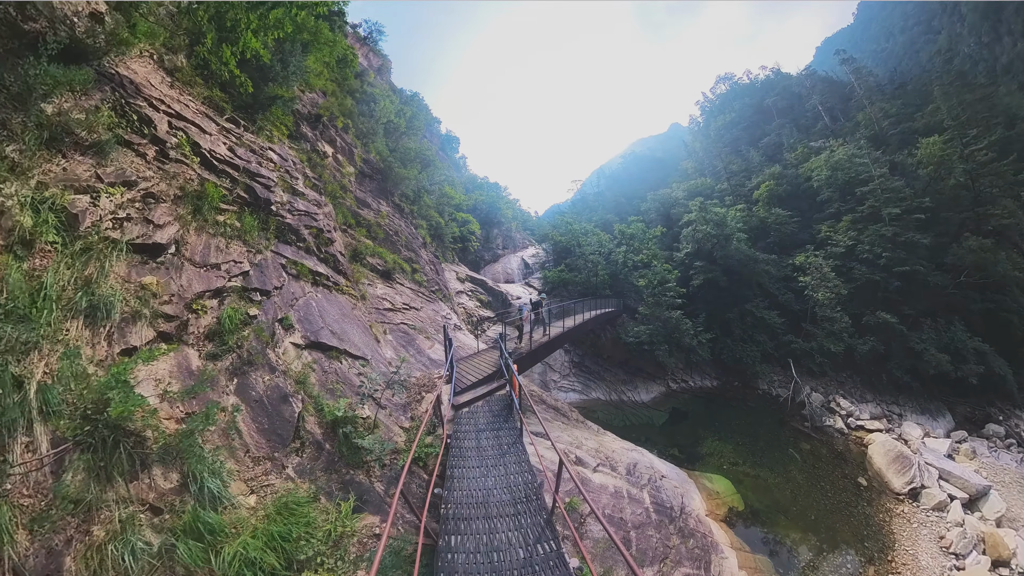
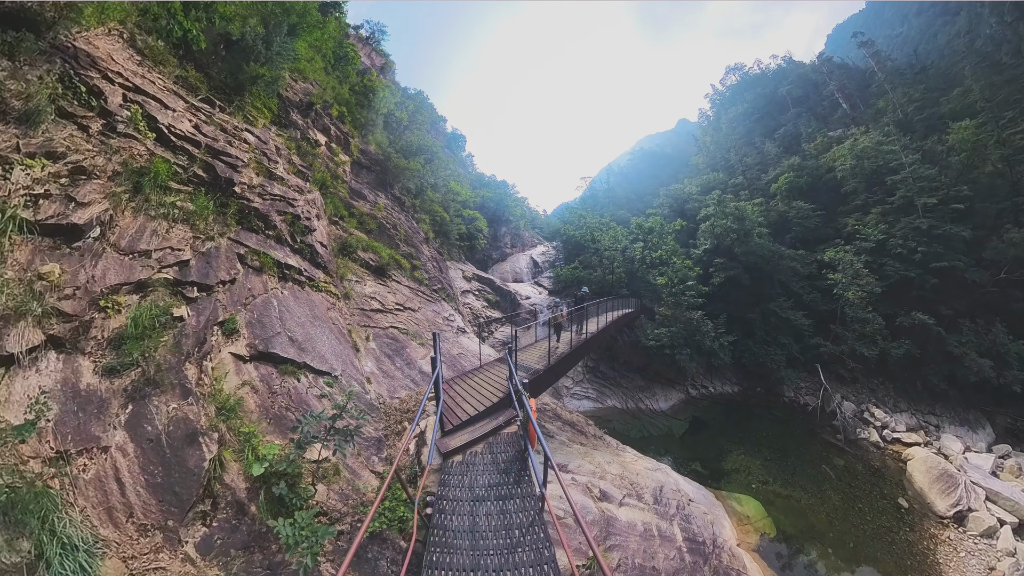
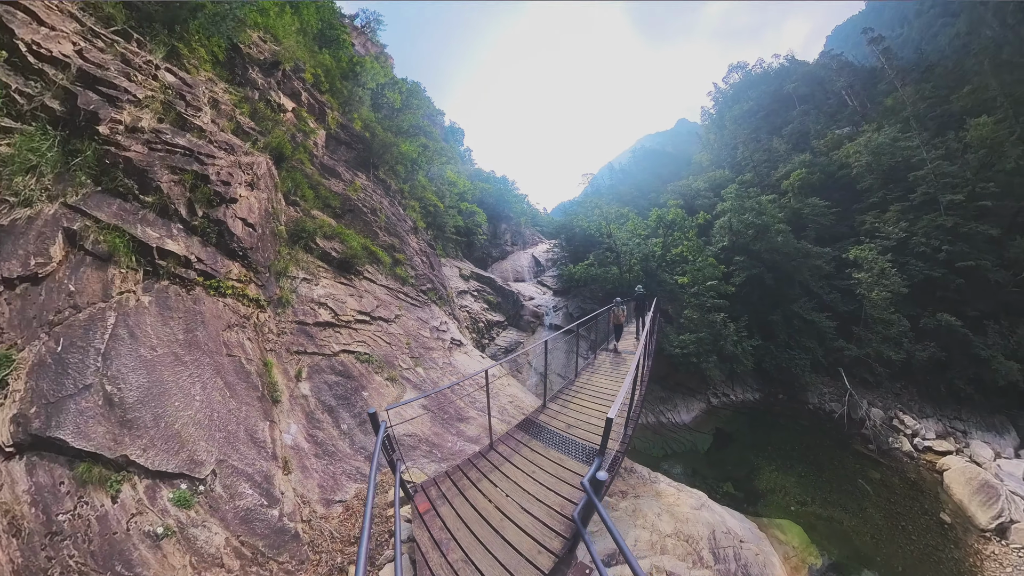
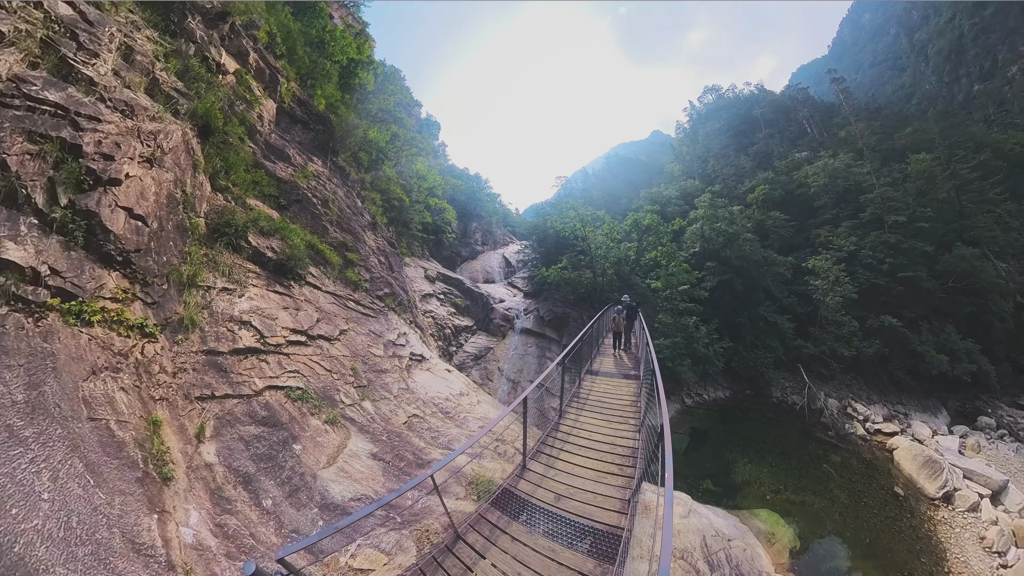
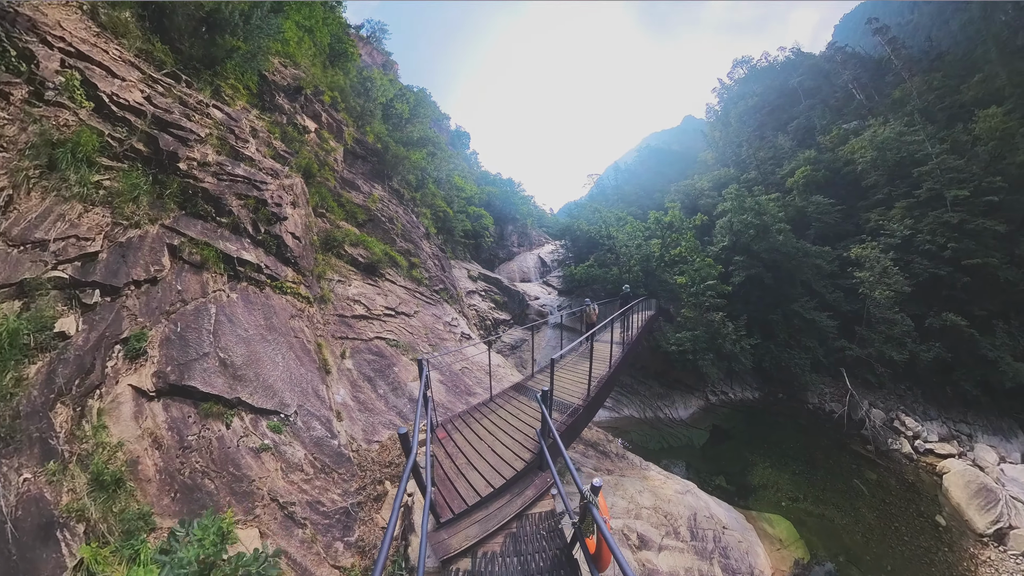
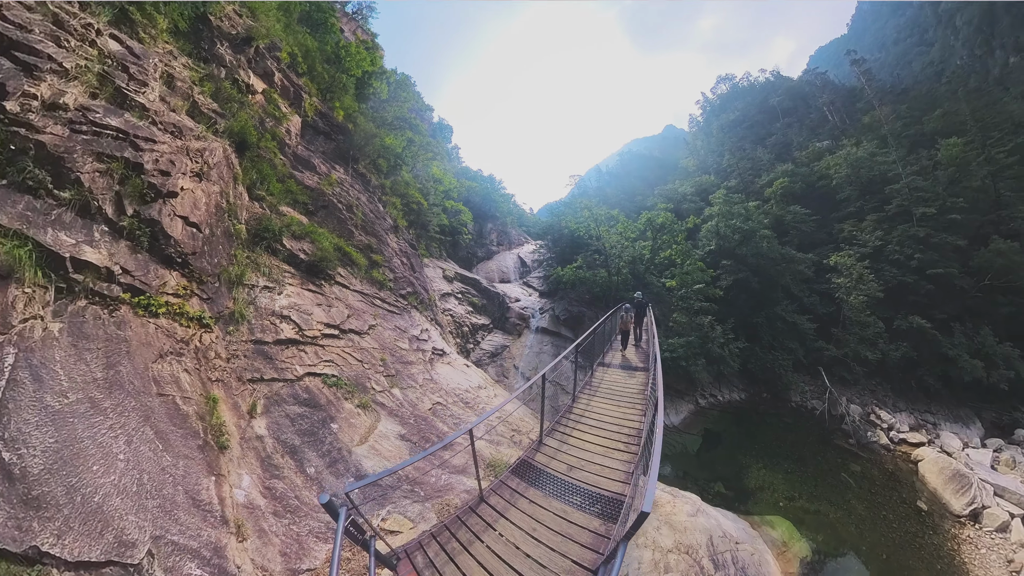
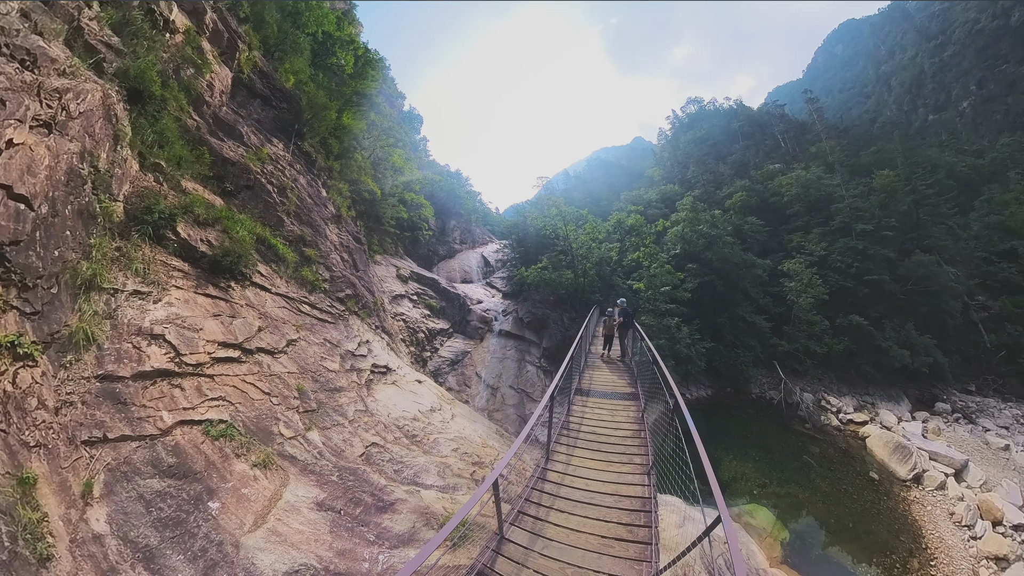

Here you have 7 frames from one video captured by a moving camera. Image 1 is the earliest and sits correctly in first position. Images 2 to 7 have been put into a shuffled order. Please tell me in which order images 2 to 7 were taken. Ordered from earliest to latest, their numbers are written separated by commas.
2, 5, 3, 6, 4, 7
